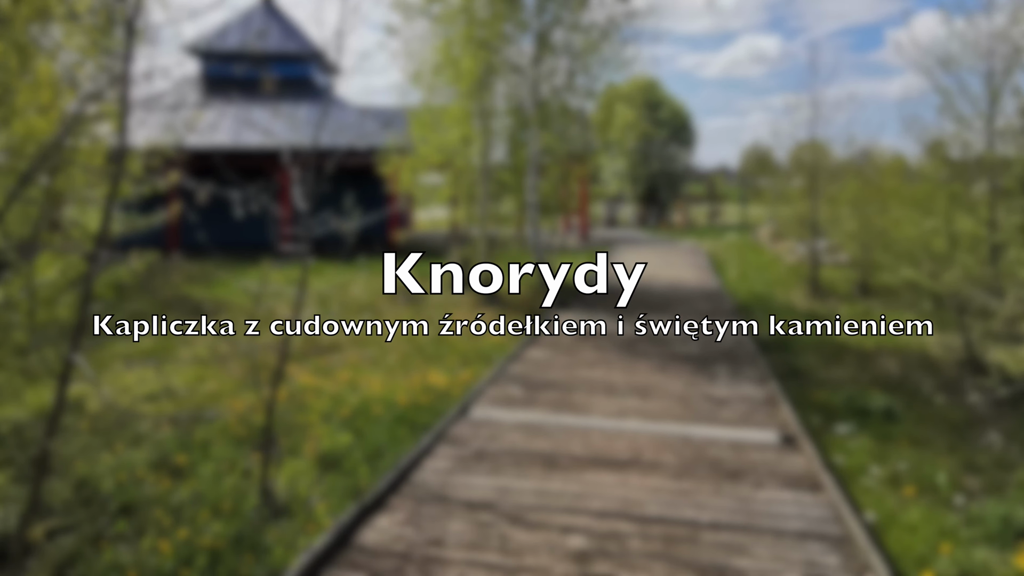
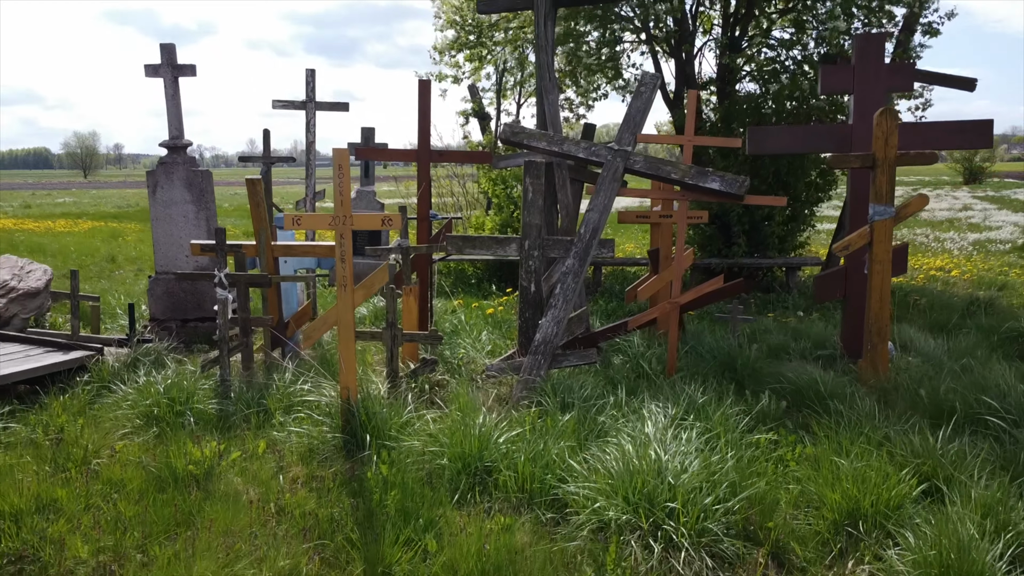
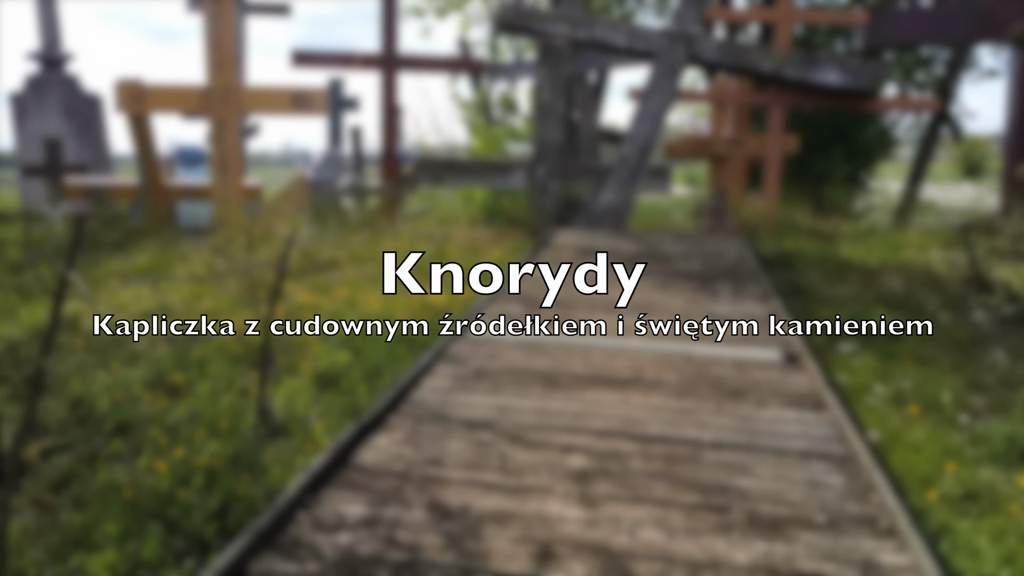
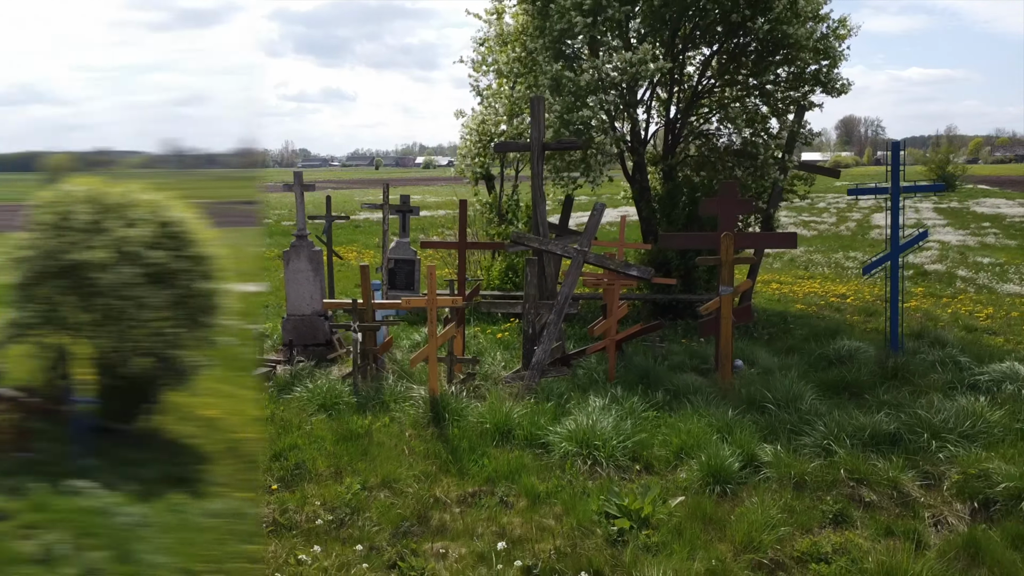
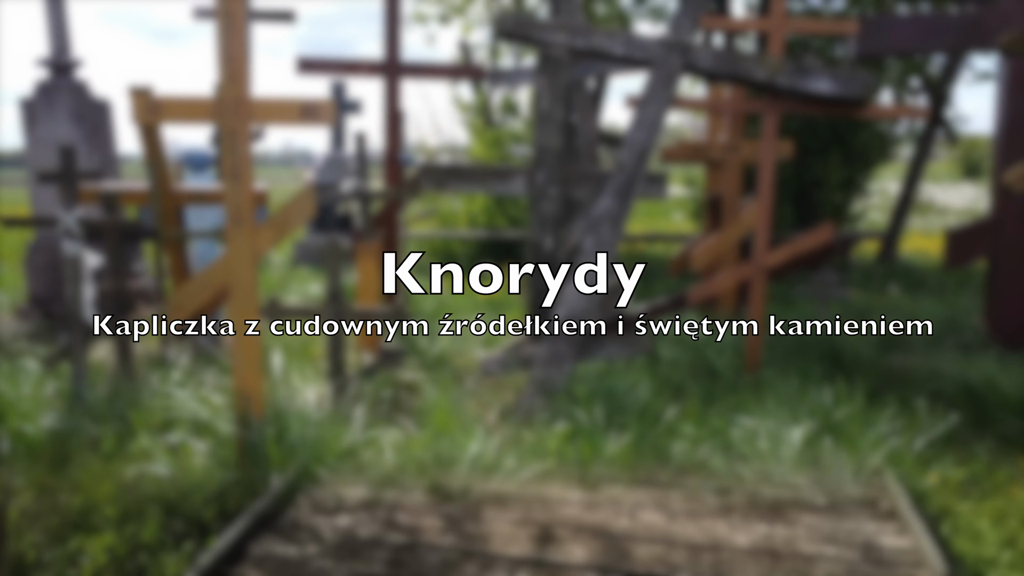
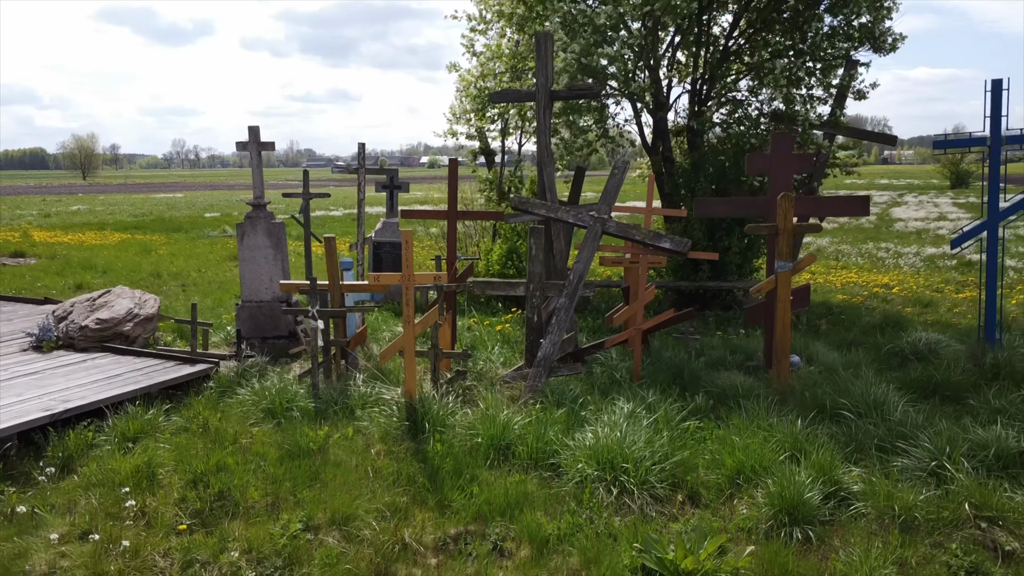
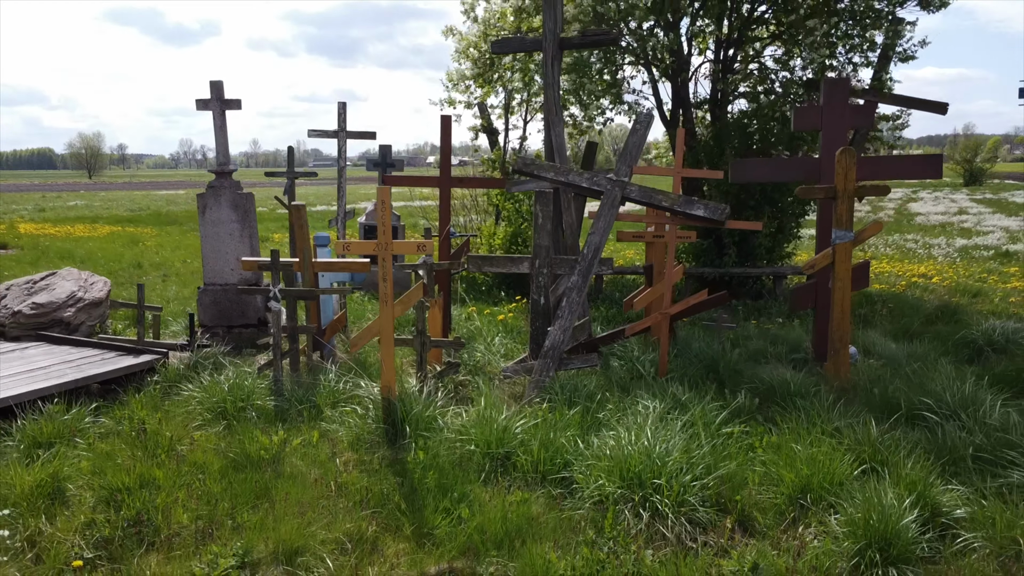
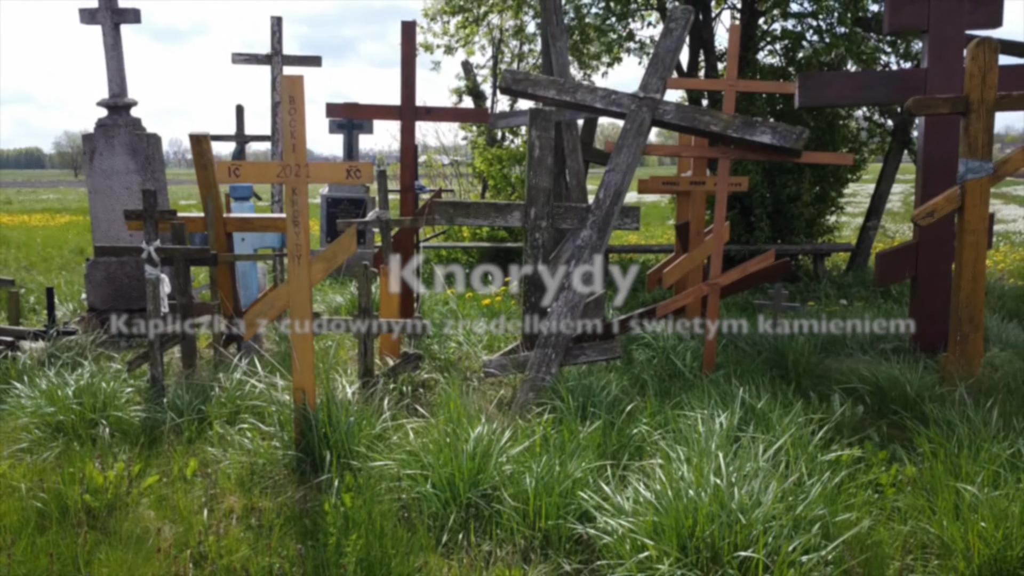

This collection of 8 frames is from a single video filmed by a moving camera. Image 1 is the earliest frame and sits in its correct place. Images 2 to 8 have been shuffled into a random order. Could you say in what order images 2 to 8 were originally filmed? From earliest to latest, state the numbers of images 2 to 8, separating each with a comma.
3, 5, 8, 2, 7, 6, 4
